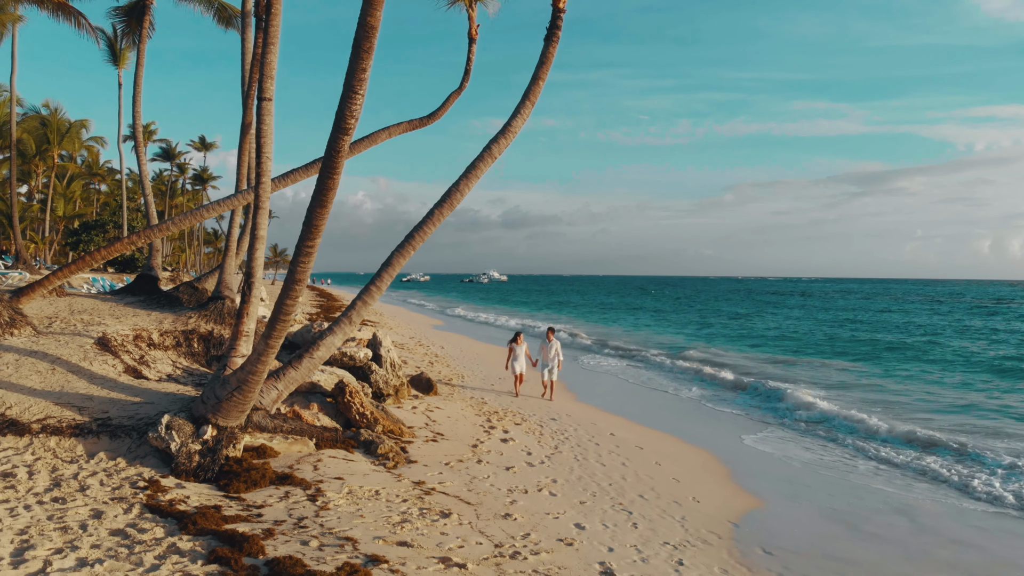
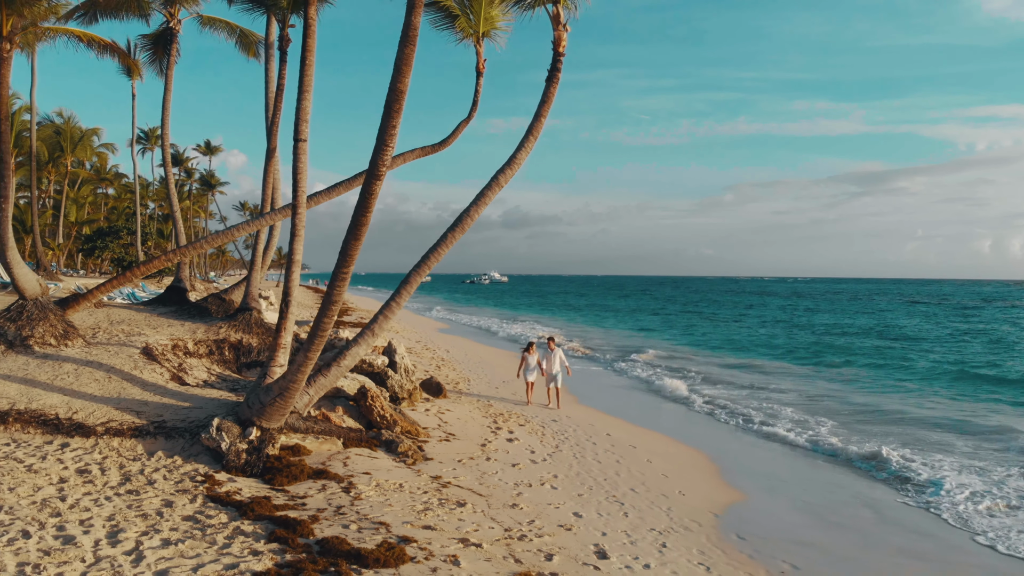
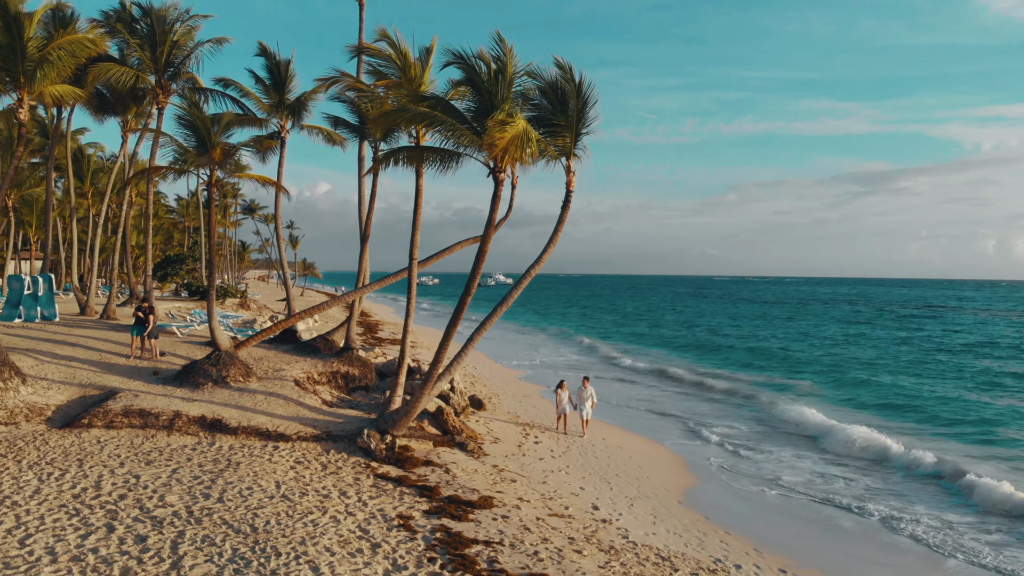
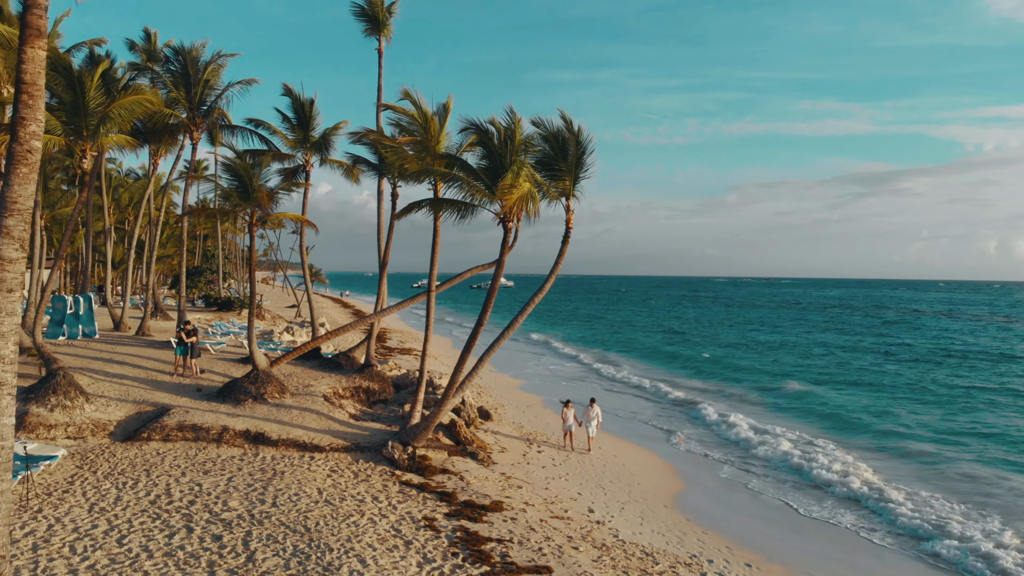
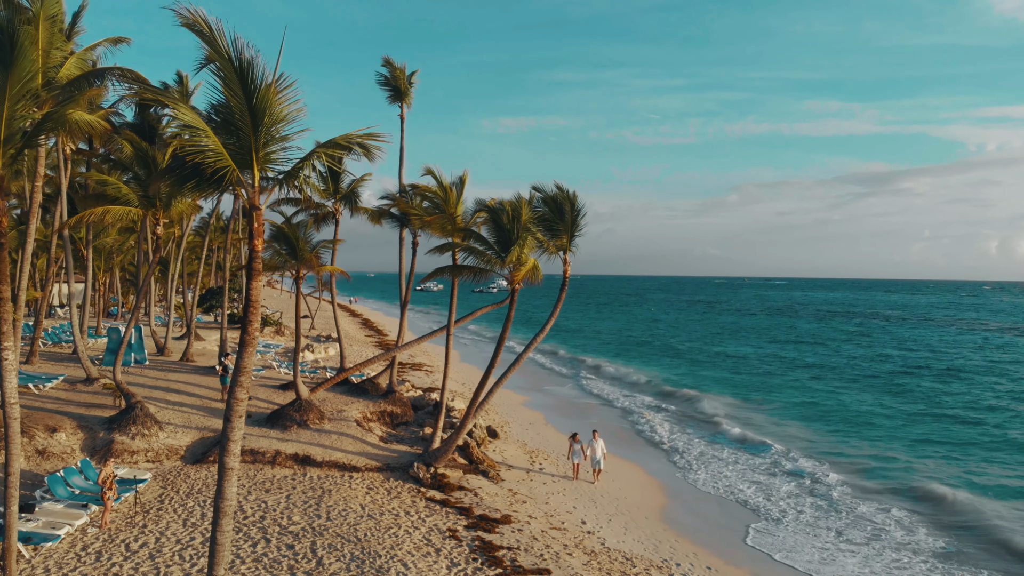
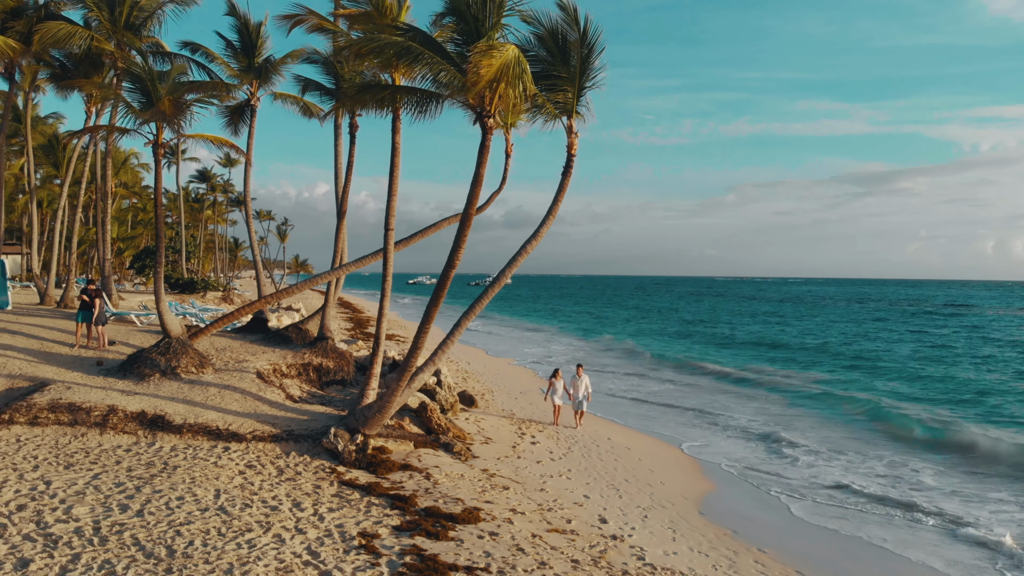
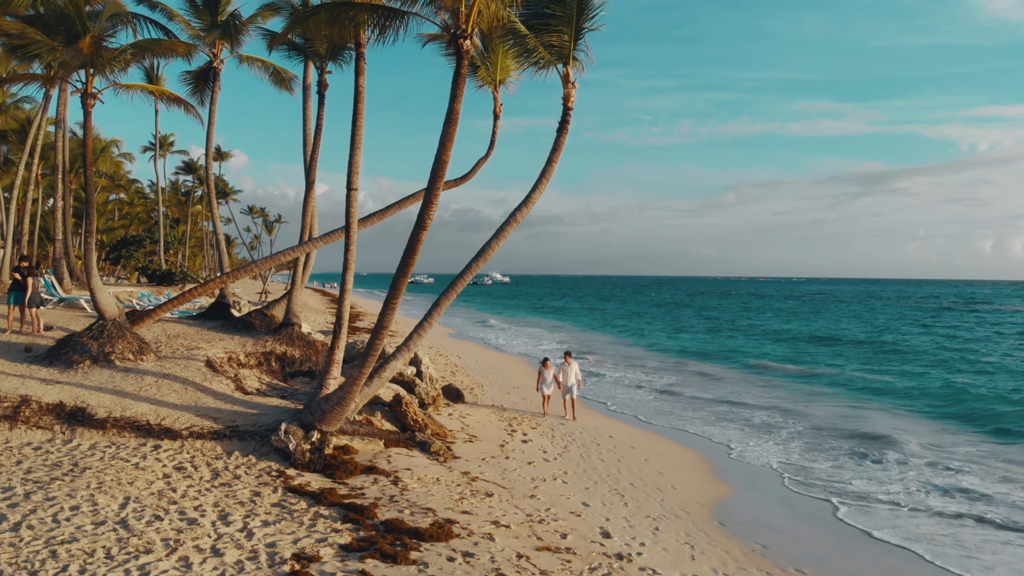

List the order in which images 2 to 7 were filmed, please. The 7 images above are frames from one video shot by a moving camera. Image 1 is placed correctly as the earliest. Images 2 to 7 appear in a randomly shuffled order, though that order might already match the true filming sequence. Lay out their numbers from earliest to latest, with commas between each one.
2, 7, 6, 3, 4, 5
